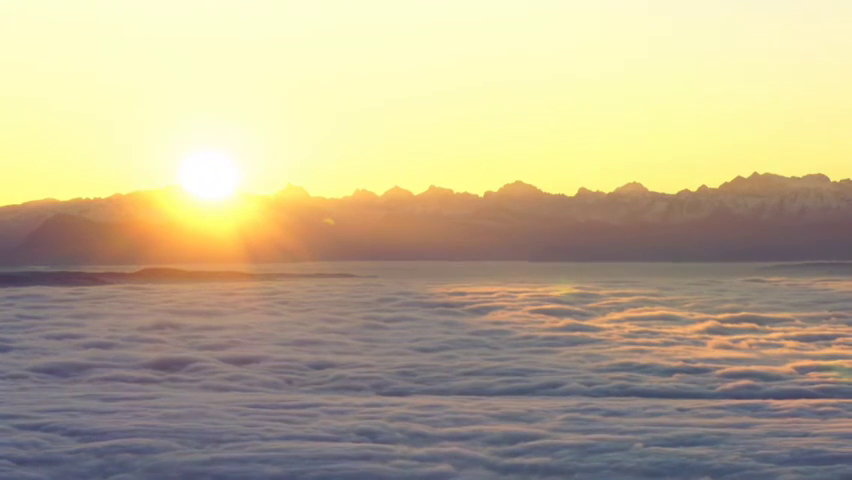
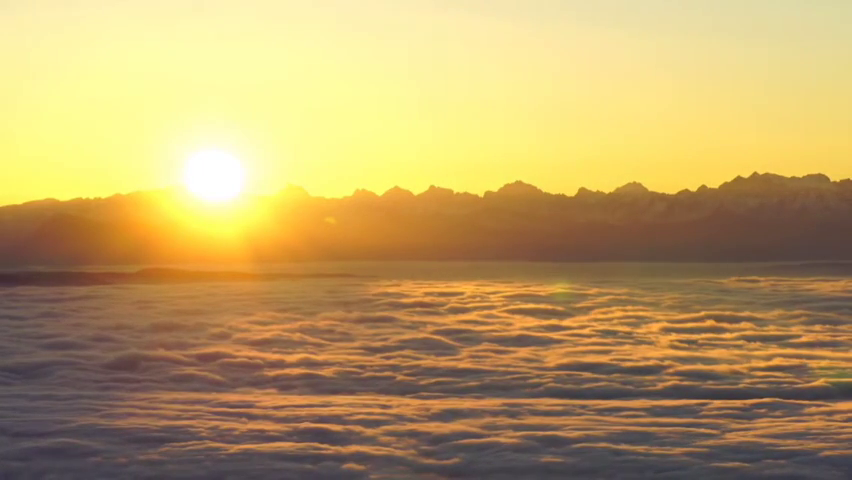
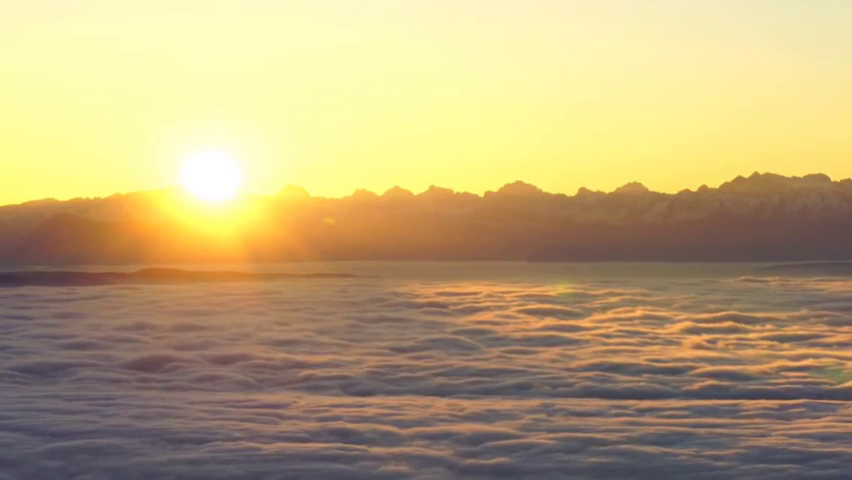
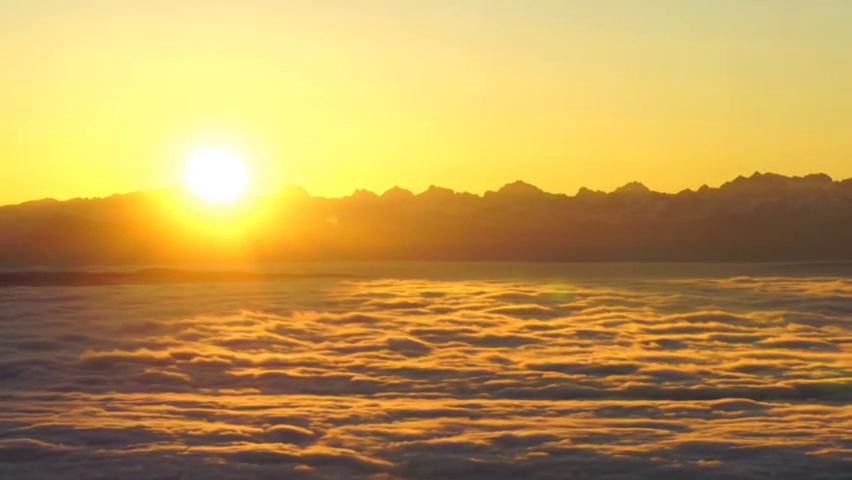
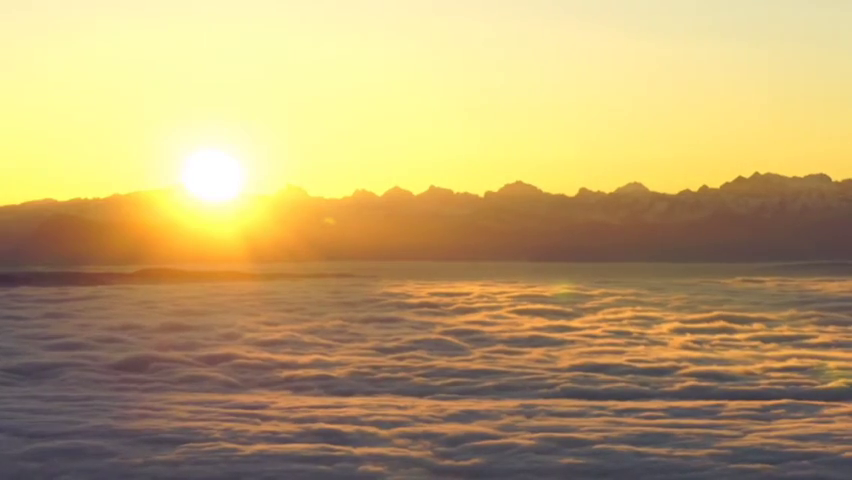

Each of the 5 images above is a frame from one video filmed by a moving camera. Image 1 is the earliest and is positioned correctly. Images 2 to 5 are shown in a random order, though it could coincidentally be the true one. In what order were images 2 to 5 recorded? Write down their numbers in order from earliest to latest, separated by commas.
3, 5, 2, 4
